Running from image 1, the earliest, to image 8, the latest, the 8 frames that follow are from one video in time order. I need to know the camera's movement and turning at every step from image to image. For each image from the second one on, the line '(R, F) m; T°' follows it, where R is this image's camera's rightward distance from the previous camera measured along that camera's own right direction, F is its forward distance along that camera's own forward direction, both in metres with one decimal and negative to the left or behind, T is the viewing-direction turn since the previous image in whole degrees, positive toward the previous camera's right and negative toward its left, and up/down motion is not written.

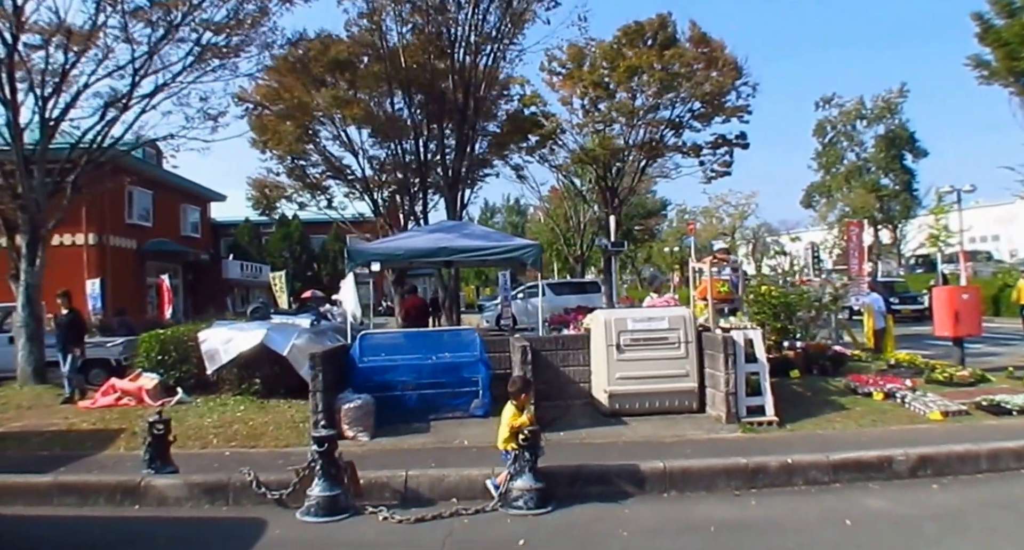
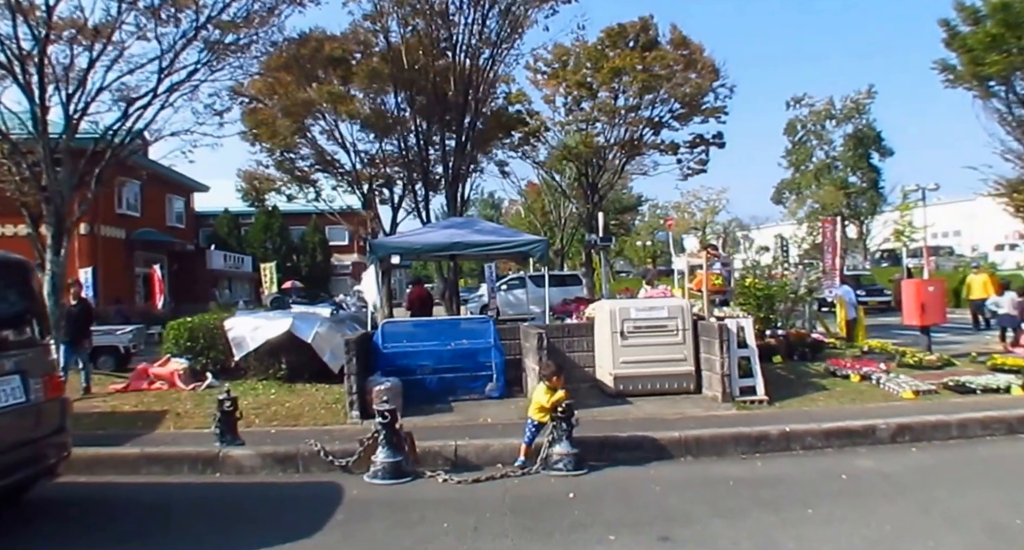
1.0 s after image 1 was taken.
(-0.6, -0.8) m; +2°
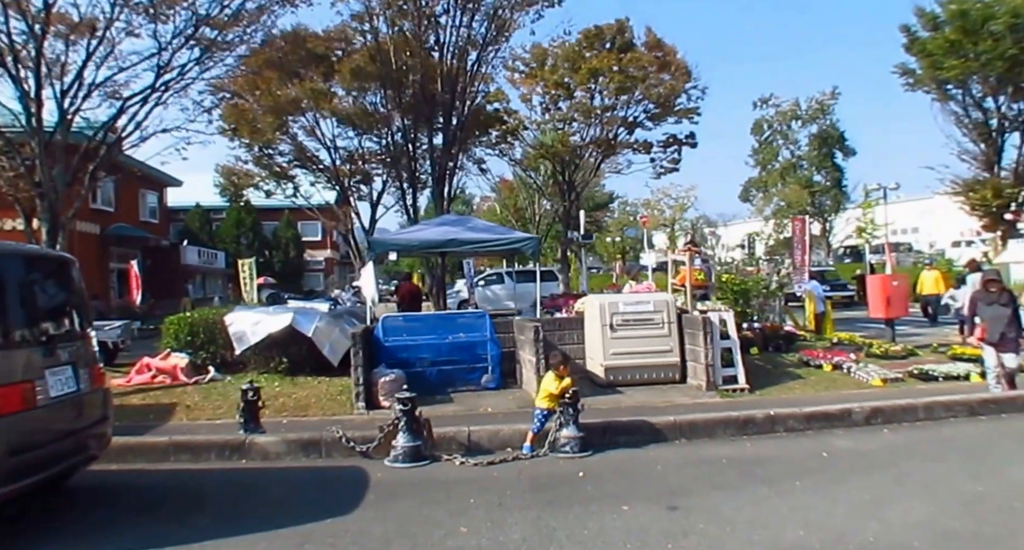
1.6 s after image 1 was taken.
(-0.4, -0.5) m; +3°
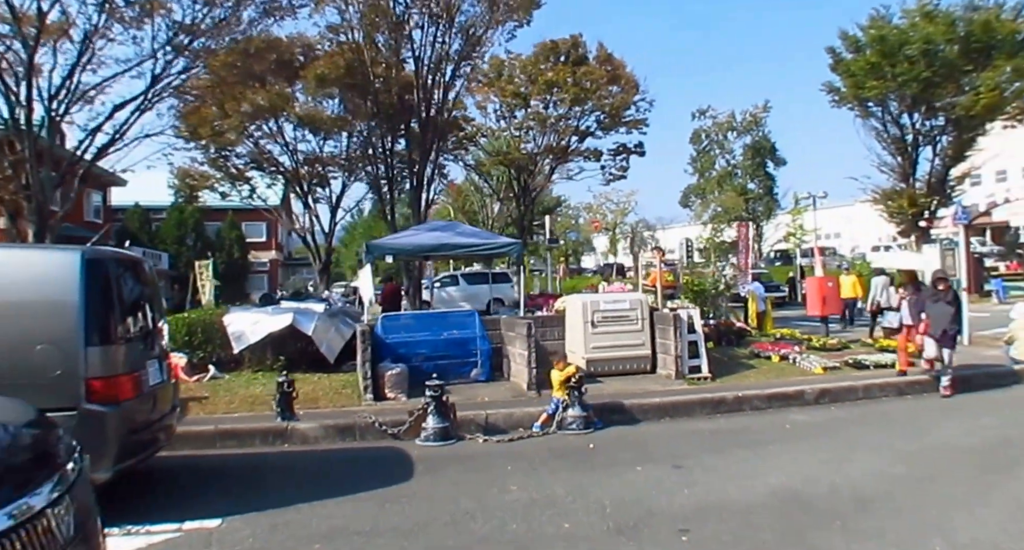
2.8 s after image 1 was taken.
(-0.9, -1.0) m; +5°
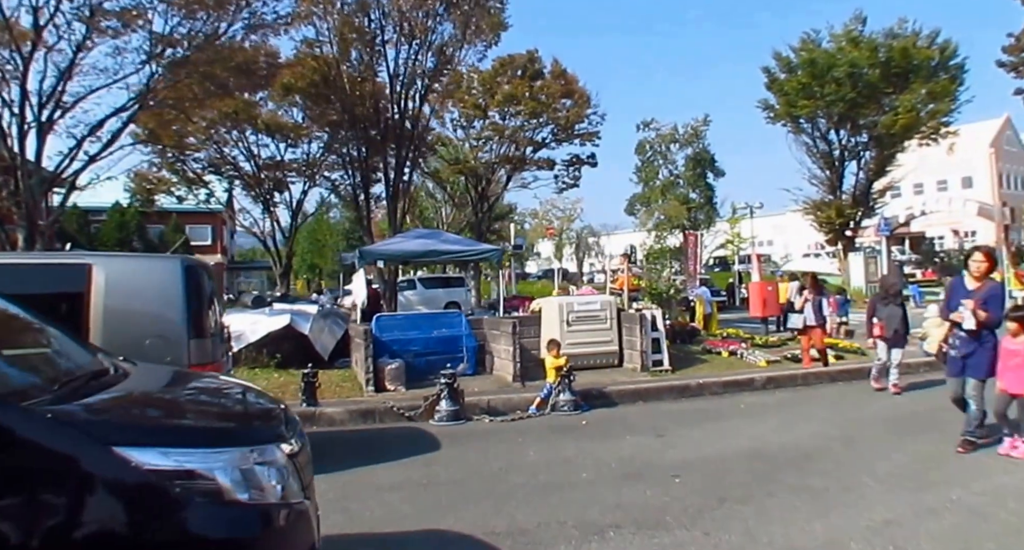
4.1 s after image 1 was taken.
(-0.8, -1.2) m; +5°
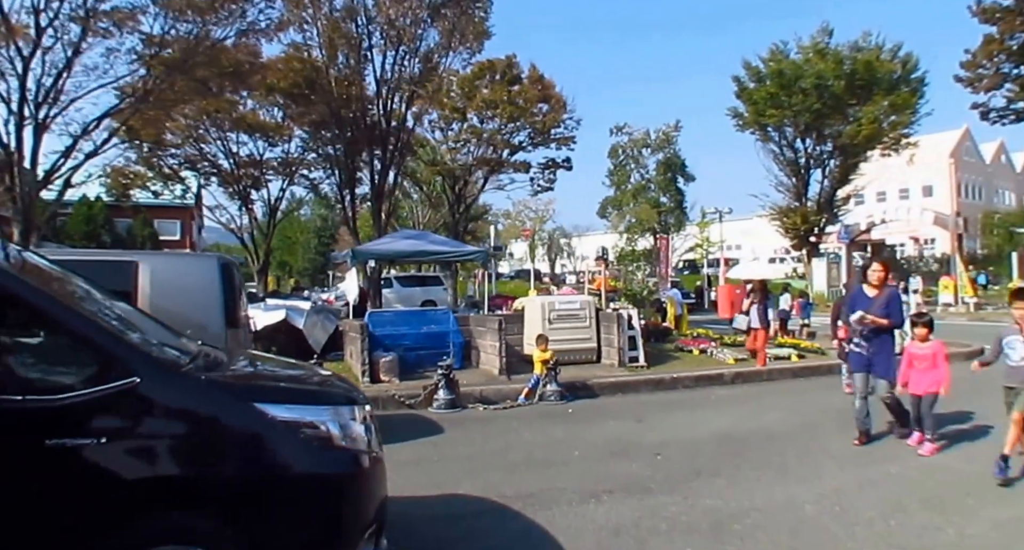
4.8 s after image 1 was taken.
(-0.3, -0.7) m; +2°
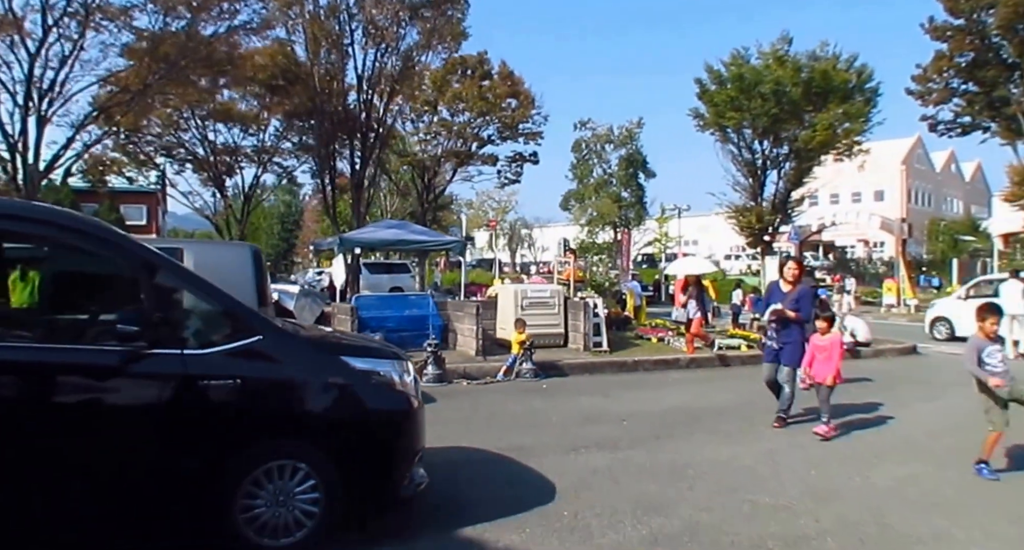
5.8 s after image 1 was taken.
(-0.4, -1.1) m; +3°
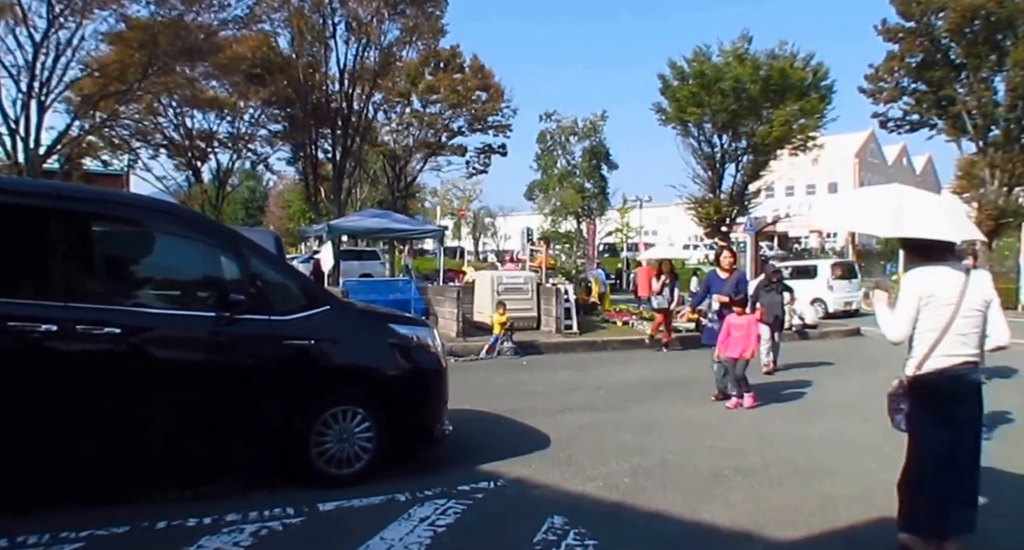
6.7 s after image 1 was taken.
(-0.4, -1.0) m; +3°
